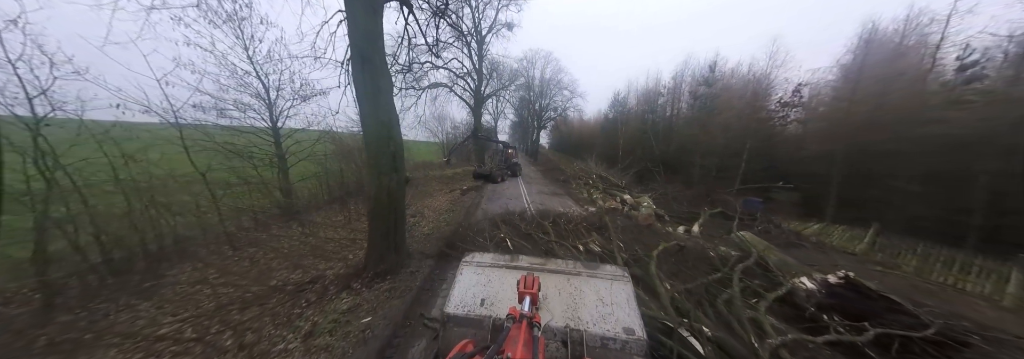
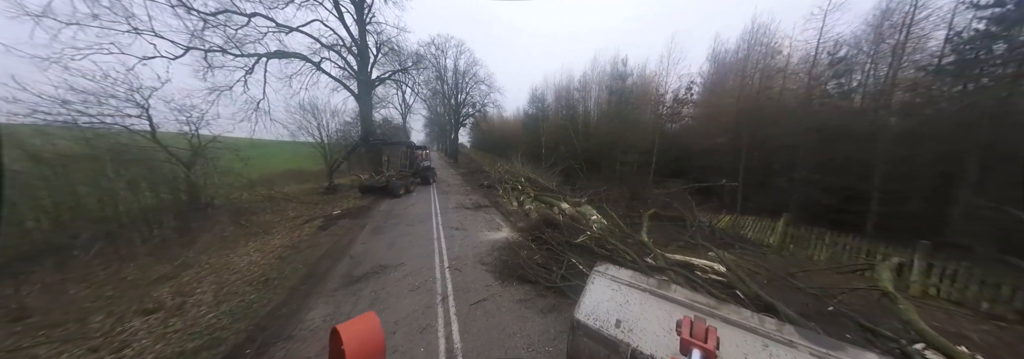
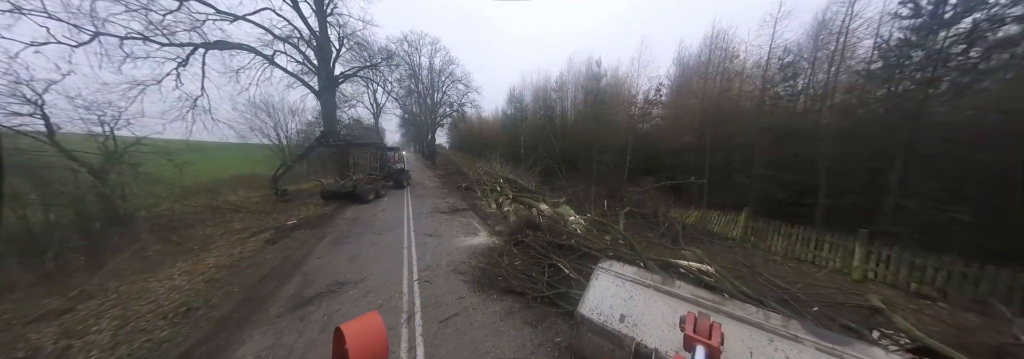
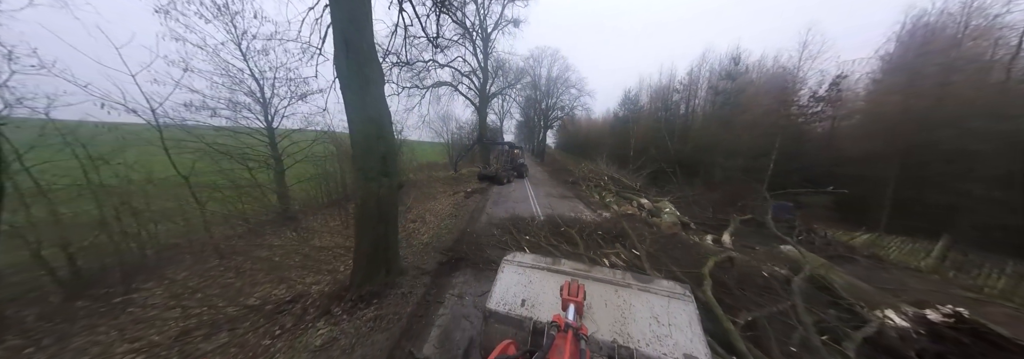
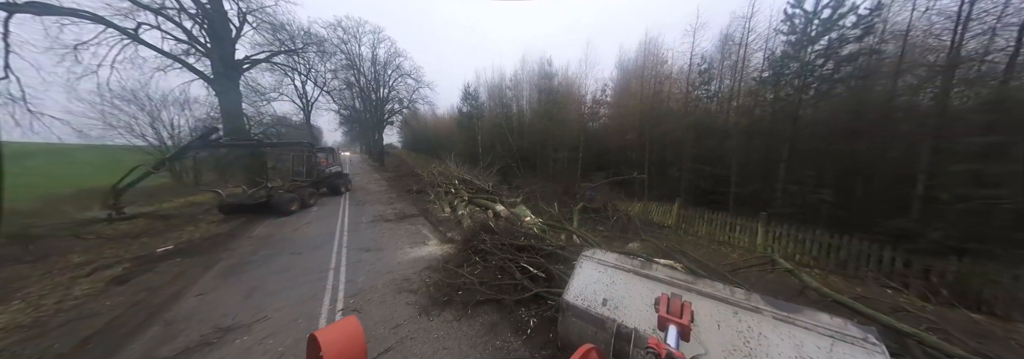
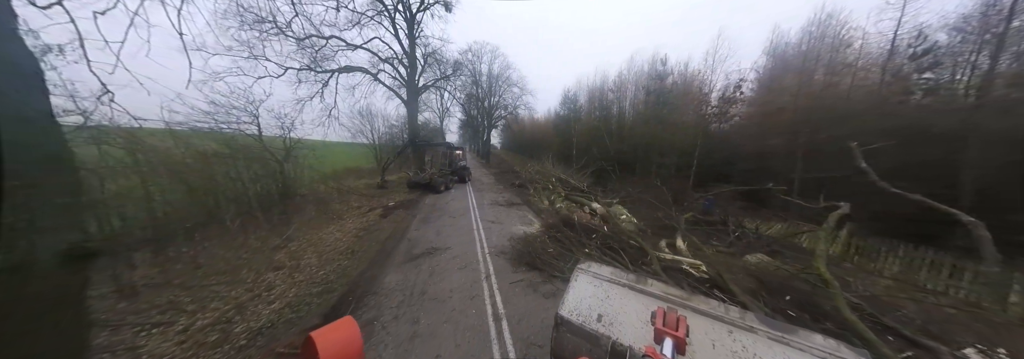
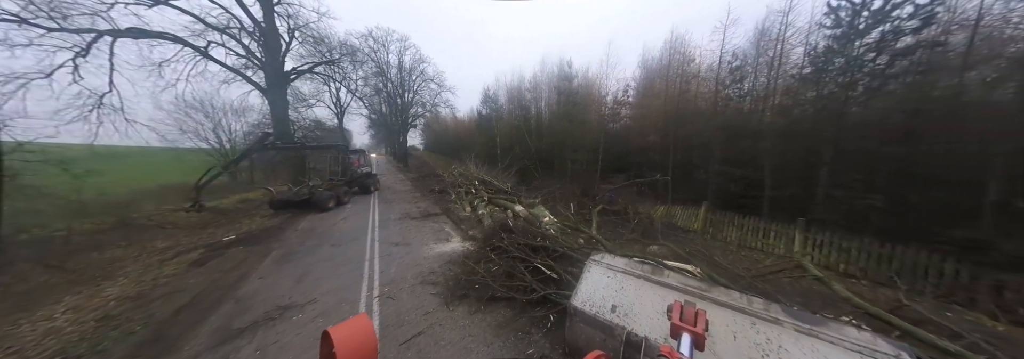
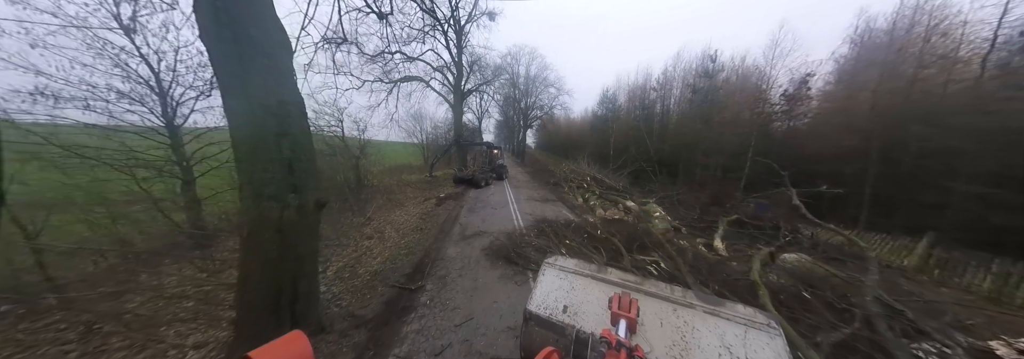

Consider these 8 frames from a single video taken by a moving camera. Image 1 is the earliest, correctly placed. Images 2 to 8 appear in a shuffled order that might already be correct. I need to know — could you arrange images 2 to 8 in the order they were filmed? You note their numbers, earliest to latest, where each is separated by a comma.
4, 8, 6, 2, 3, 7, 5
